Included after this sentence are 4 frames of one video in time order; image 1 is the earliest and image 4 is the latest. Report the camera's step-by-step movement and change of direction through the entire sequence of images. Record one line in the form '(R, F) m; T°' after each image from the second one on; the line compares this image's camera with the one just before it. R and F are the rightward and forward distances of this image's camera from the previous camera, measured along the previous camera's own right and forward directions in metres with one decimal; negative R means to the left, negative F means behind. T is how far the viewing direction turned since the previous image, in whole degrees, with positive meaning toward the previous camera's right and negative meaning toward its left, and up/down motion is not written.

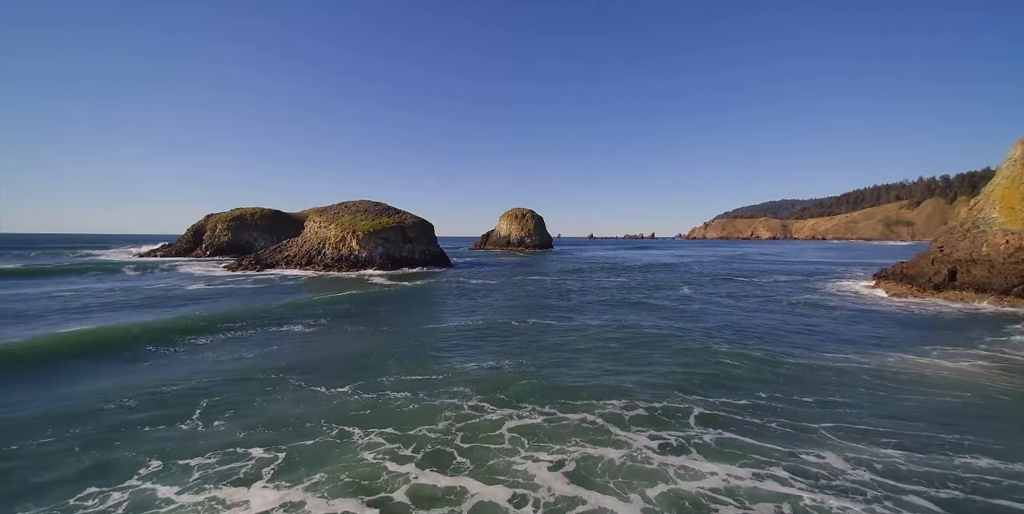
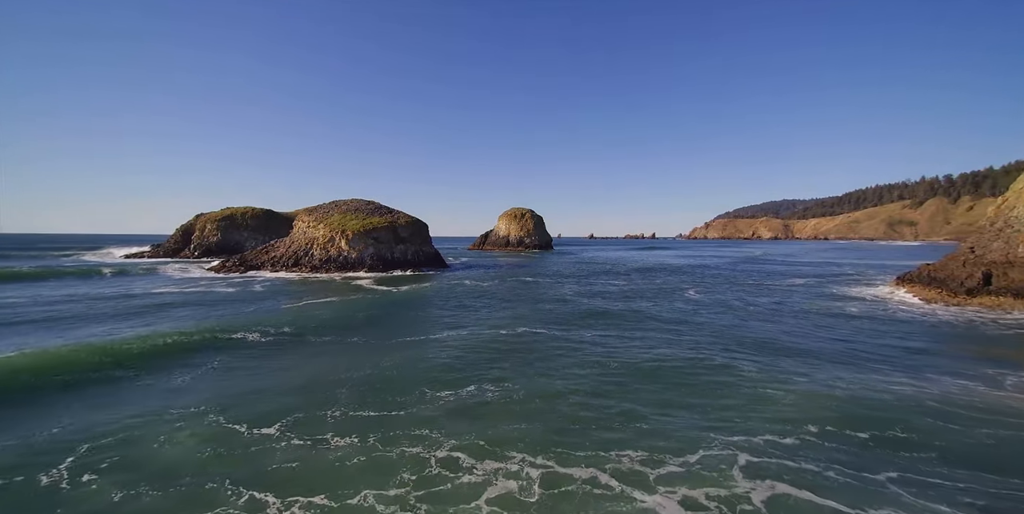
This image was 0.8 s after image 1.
(+0.4, +2.6) m; 0°
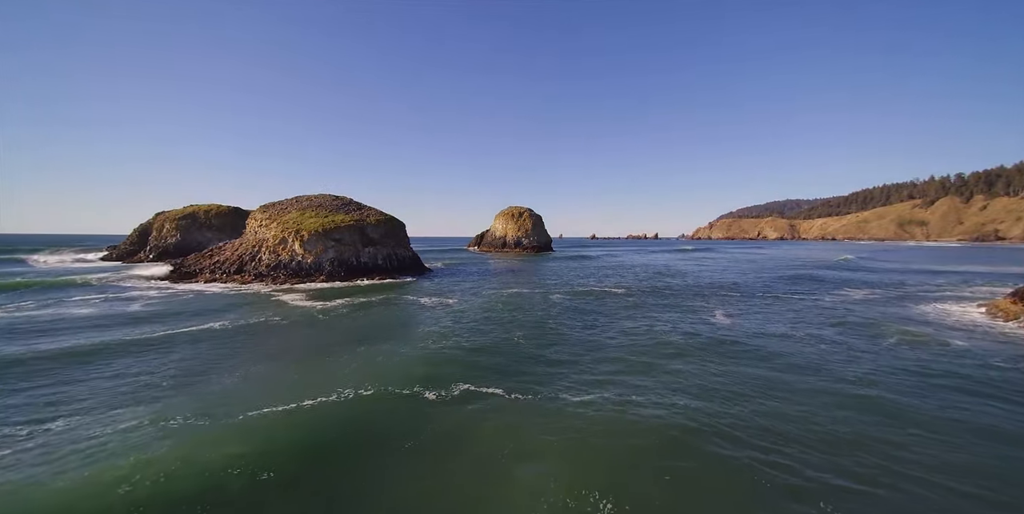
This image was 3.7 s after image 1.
(+1.5, +8.9) m; 0°
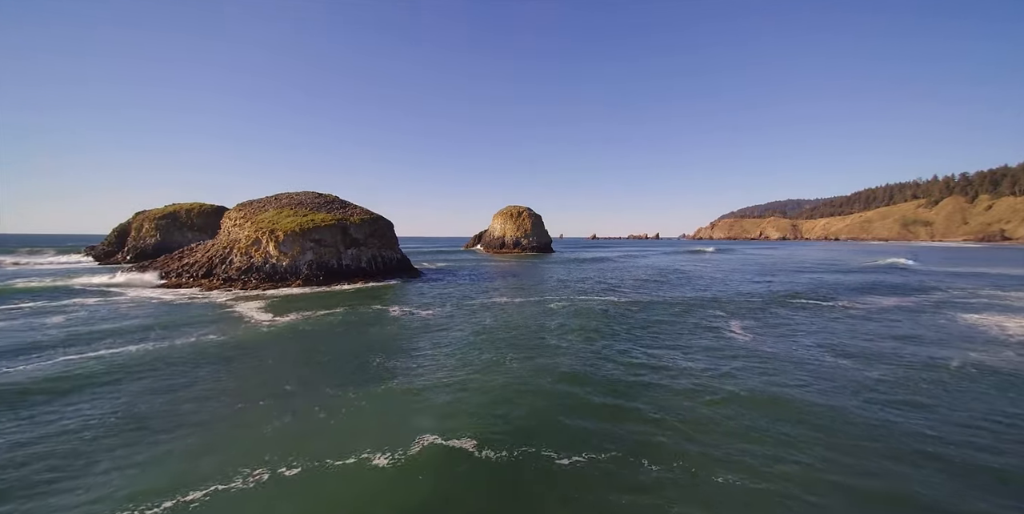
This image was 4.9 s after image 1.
(+0.6, +3.8) m; 0°
